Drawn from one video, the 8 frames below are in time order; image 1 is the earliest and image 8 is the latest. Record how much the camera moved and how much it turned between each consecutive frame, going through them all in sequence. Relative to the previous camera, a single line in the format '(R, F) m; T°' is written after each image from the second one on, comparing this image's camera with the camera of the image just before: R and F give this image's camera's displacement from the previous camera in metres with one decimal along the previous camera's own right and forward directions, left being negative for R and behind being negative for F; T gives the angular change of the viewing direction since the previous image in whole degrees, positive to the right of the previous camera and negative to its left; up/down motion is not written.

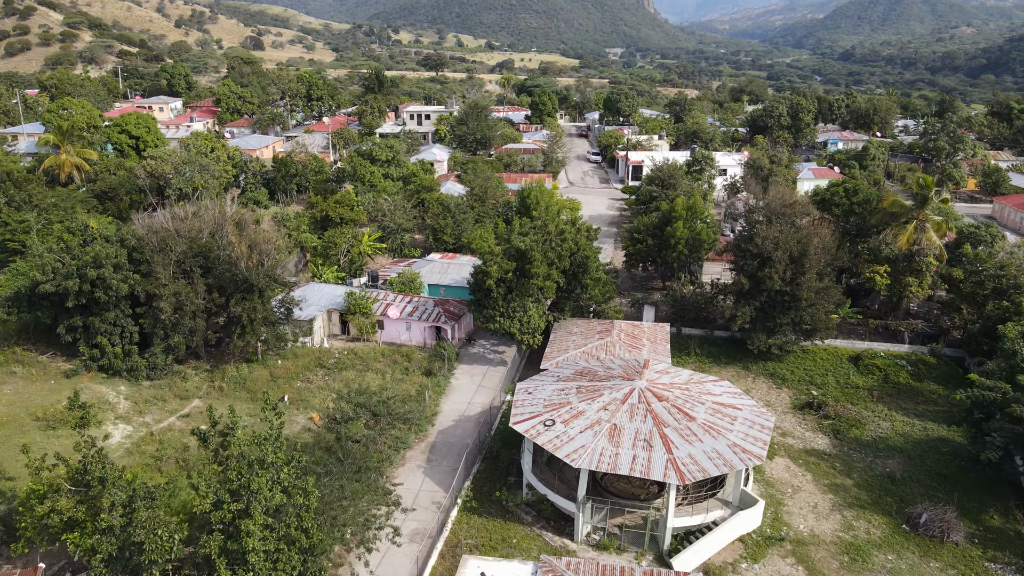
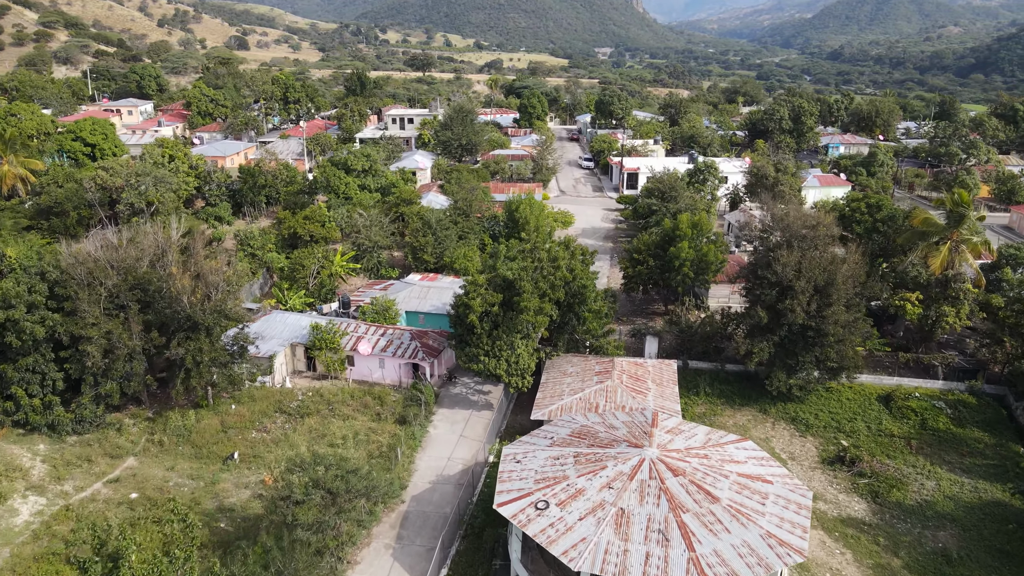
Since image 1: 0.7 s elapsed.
(+0.1, +3.3) m; +1°
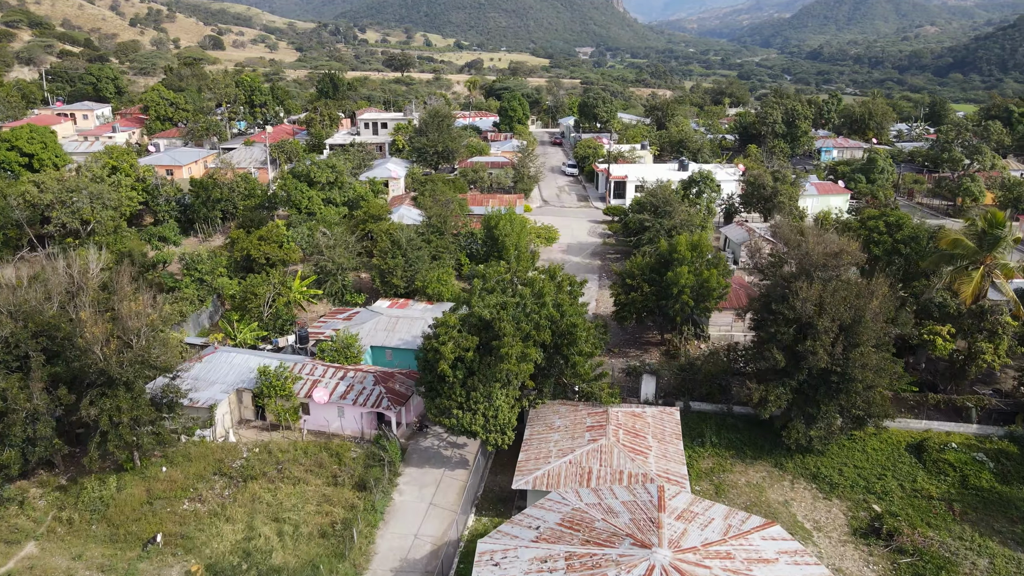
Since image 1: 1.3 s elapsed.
(+0.2, +3.3) m; +1°
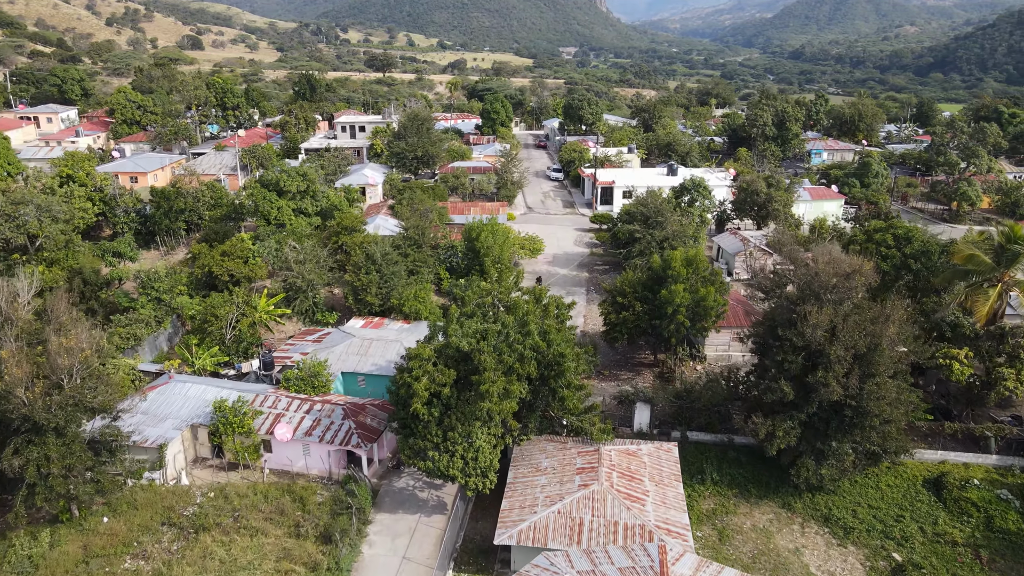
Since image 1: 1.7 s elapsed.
(+0.1, +1.9) m; +1°
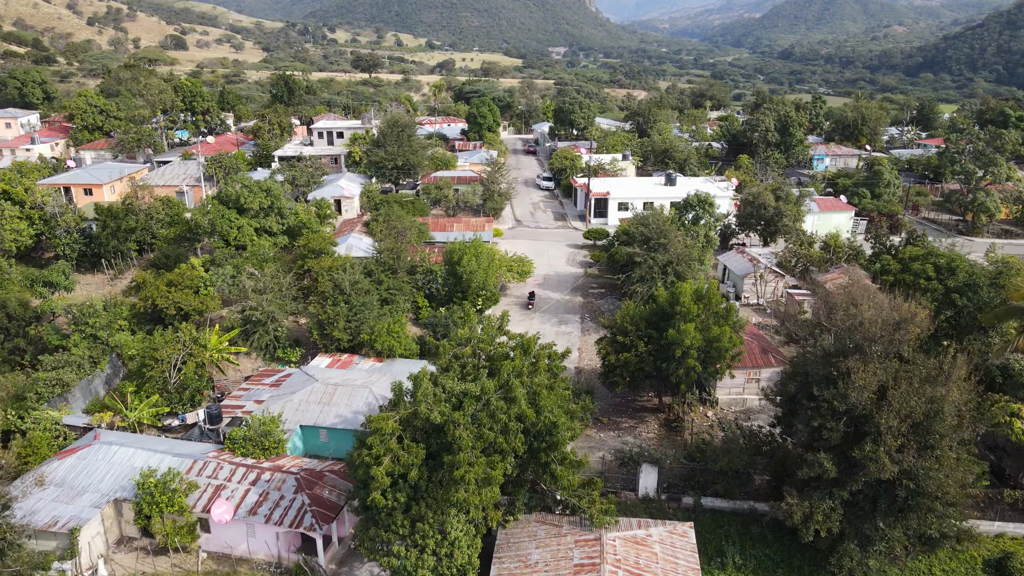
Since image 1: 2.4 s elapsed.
(+0.2, +3.2) m; +1°
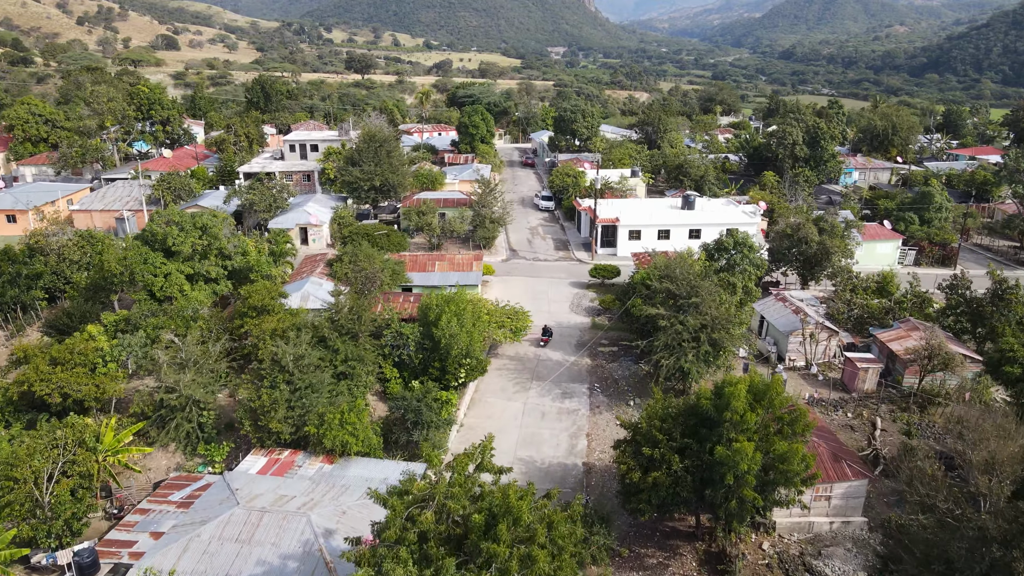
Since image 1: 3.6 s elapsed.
(+0.2, +5.8) m; 0°
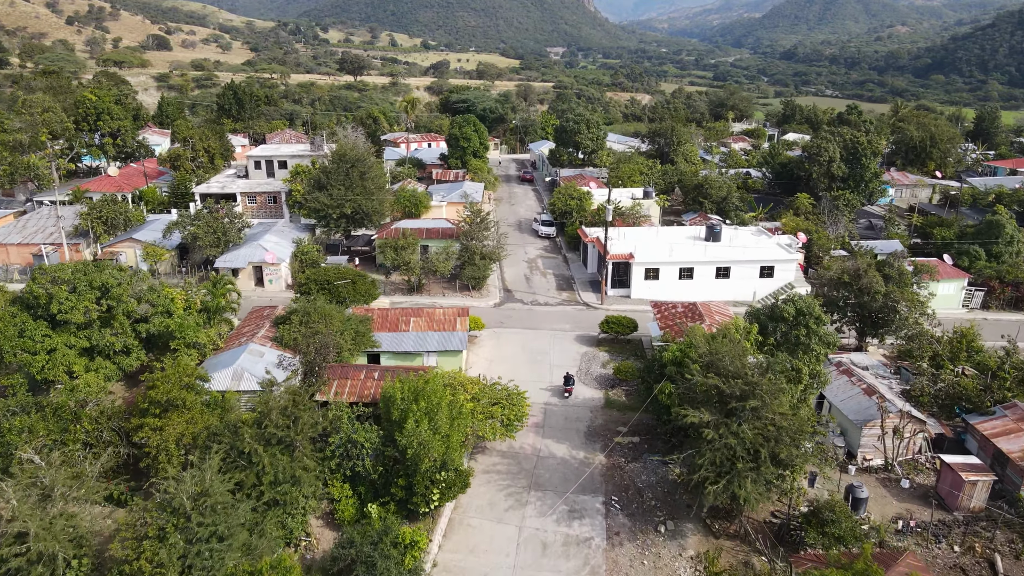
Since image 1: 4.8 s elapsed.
(+0.2, +5.8) m; 0°
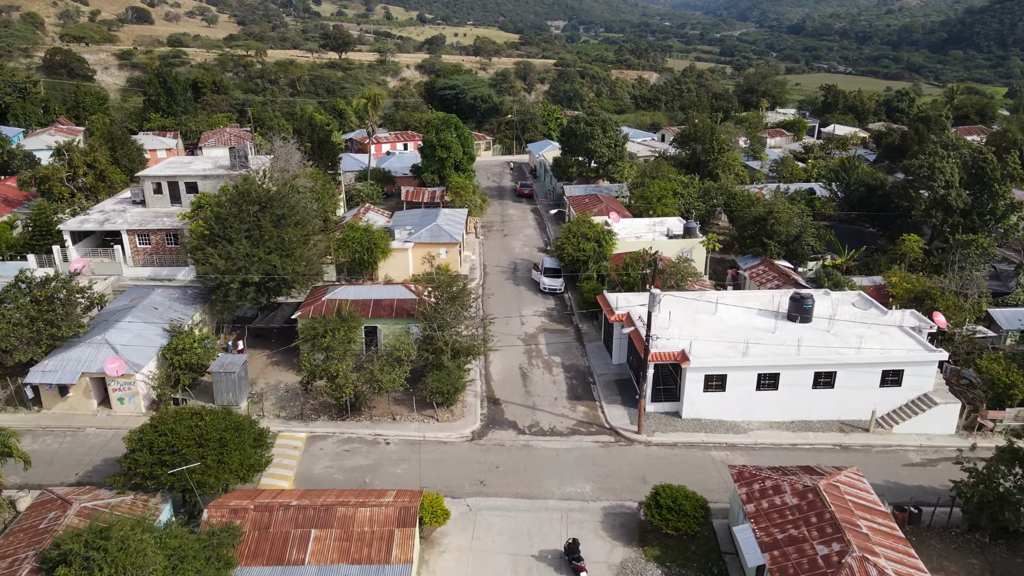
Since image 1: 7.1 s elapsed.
(+0.3, +11.2) m; 0°
